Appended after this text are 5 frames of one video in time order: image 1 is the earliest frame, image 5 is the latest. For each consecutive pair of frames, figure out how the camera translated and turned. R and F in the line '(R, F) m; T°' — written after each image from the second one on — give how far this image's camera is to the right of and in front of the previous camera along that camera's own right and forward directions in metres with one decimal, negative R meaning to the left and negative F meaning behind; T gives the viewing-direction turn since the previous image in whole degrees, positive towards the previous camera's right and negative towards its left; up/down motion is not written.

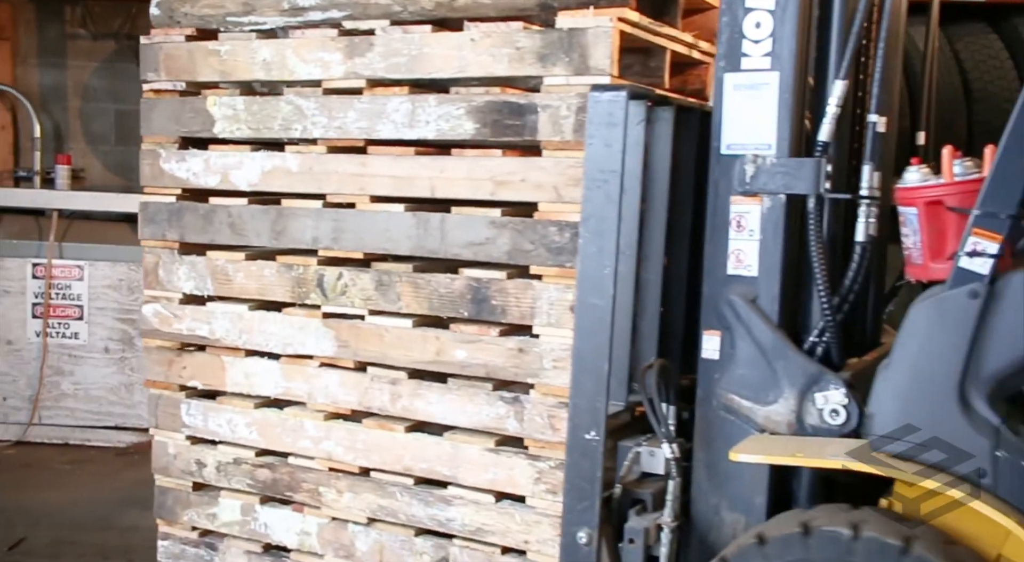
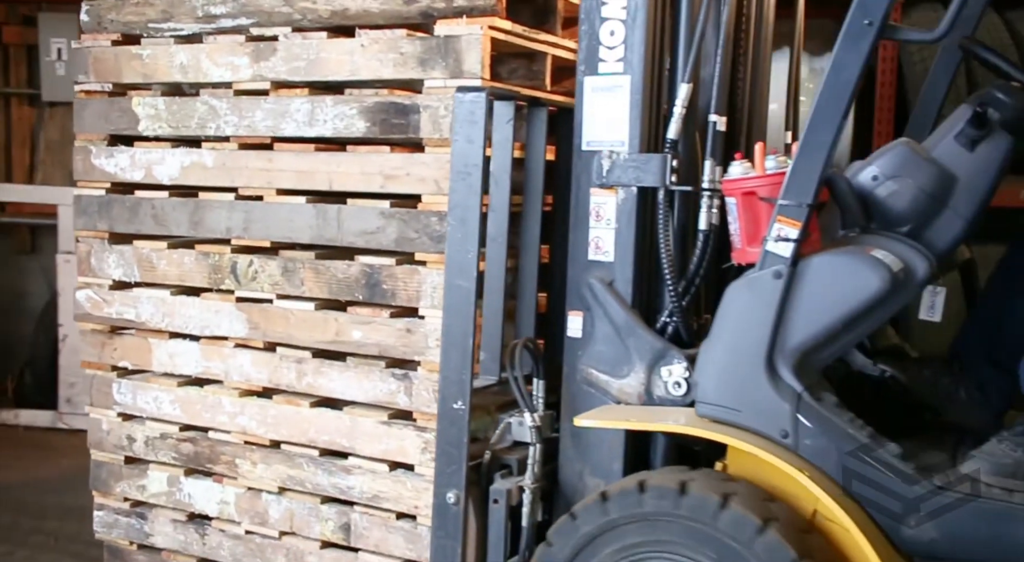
(+0.4, -0.3) m; 0°
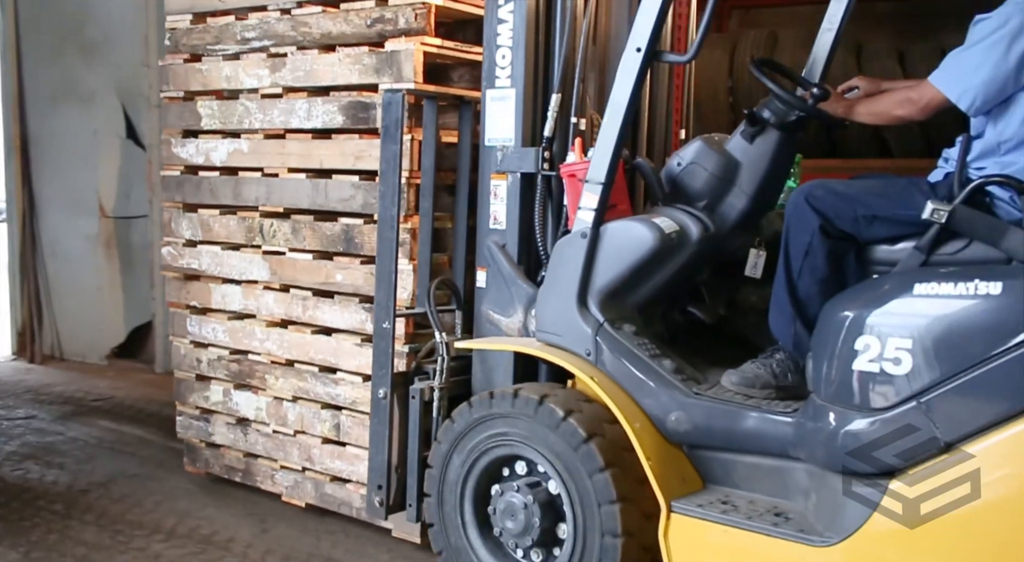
(+1.1, -0.9) m; -11°
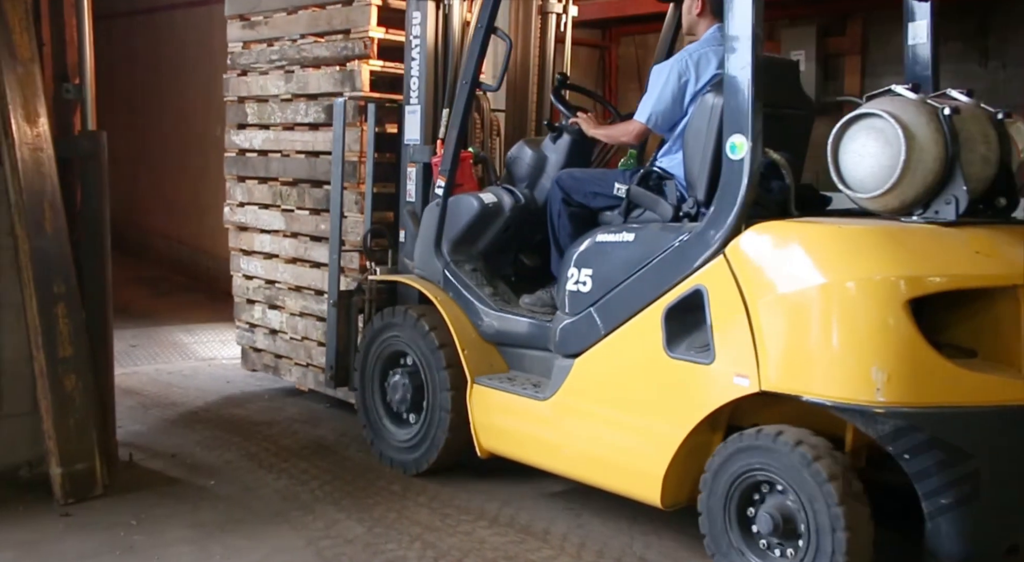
(+1.5, -1.8) m; -9°
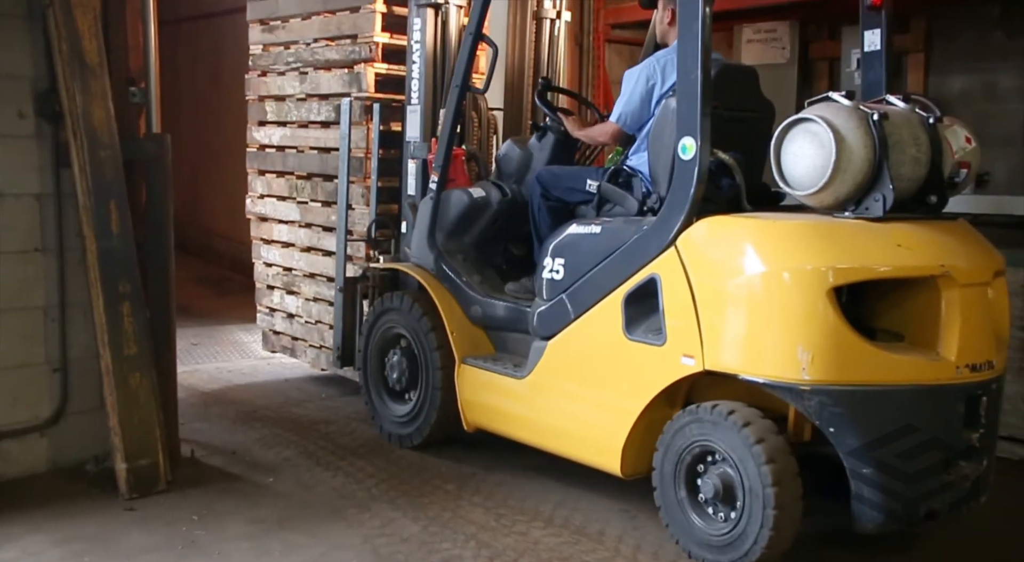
(+0.3, -0.4) m; -2°
